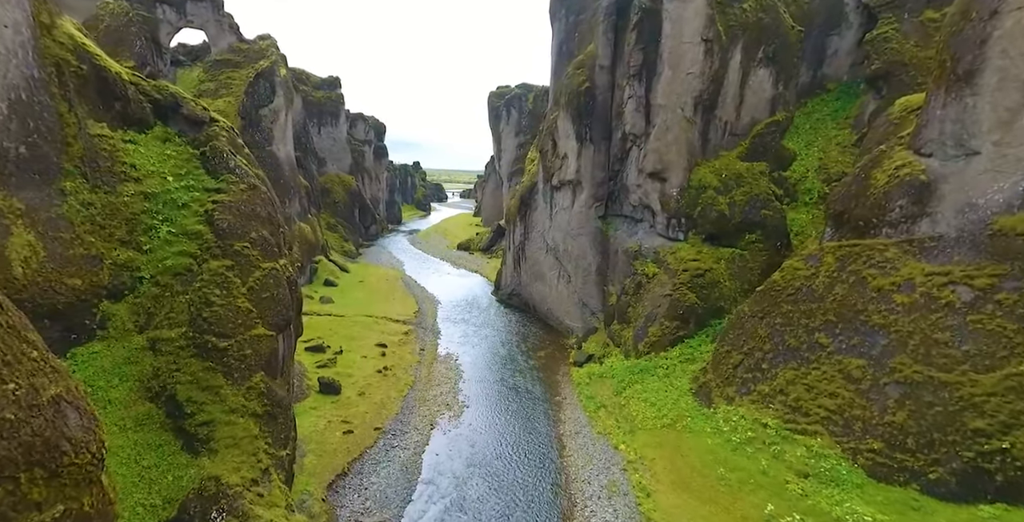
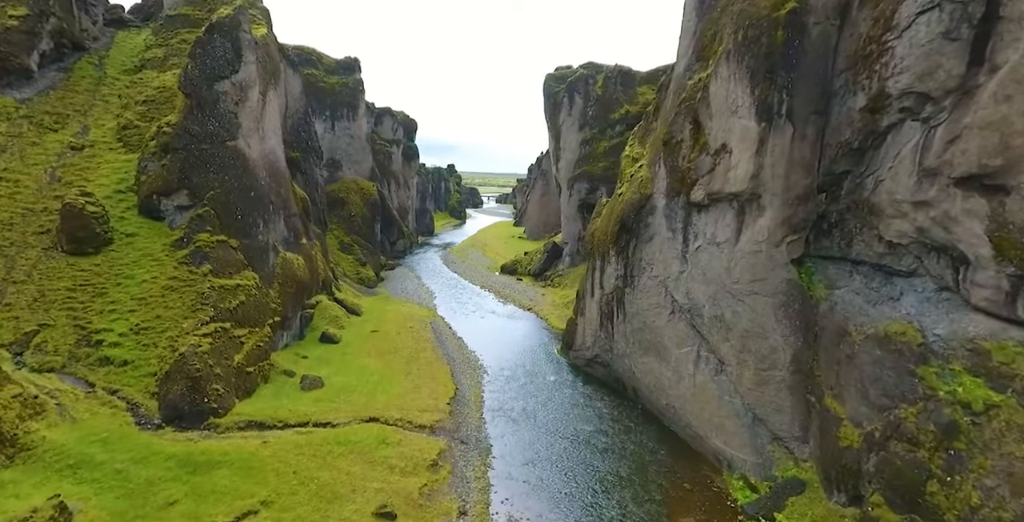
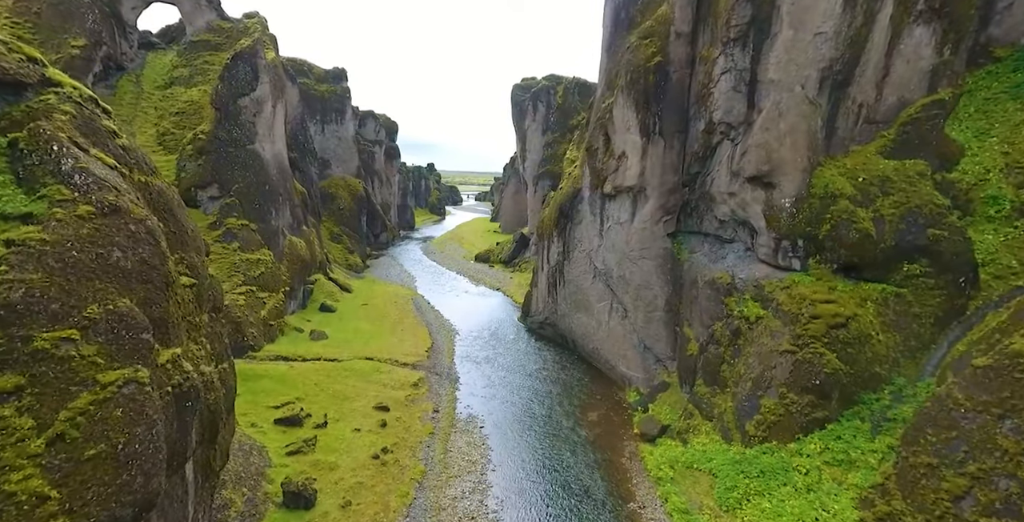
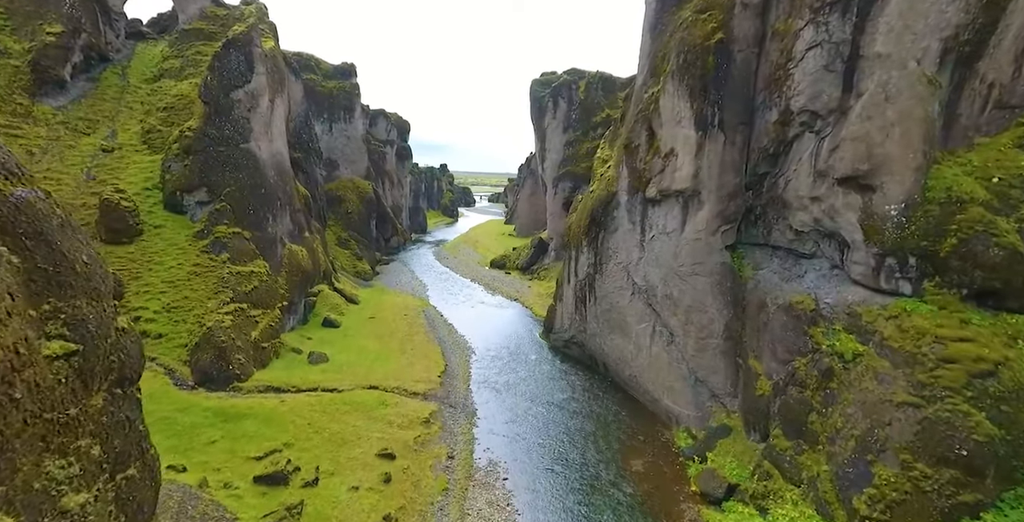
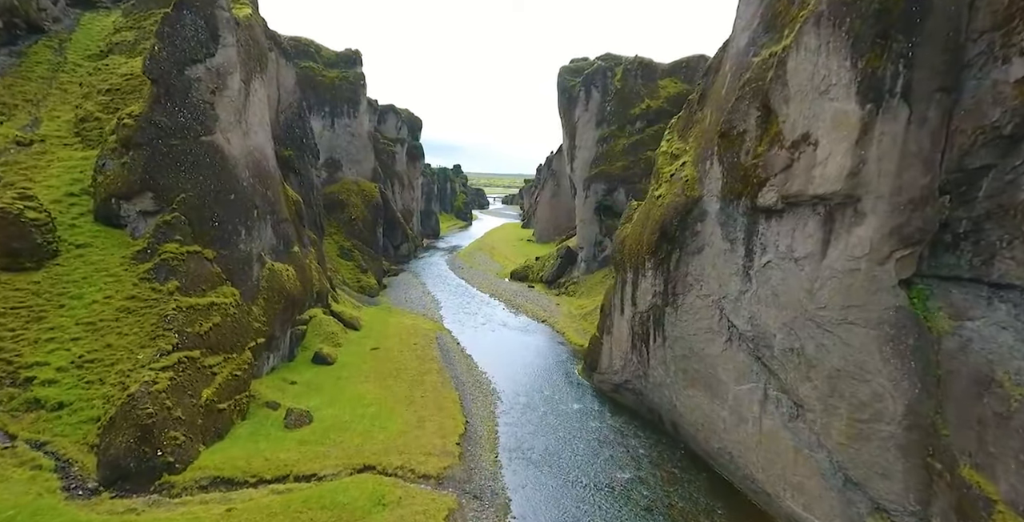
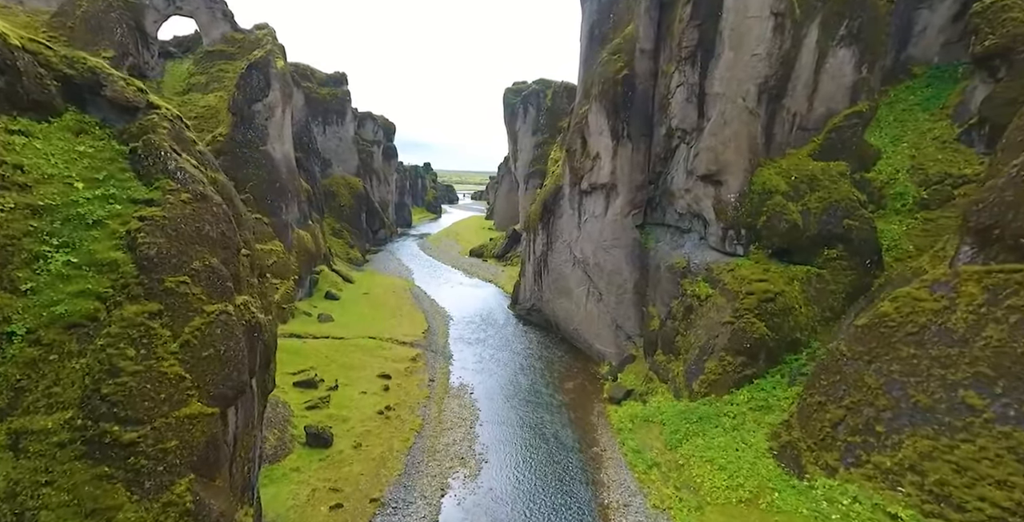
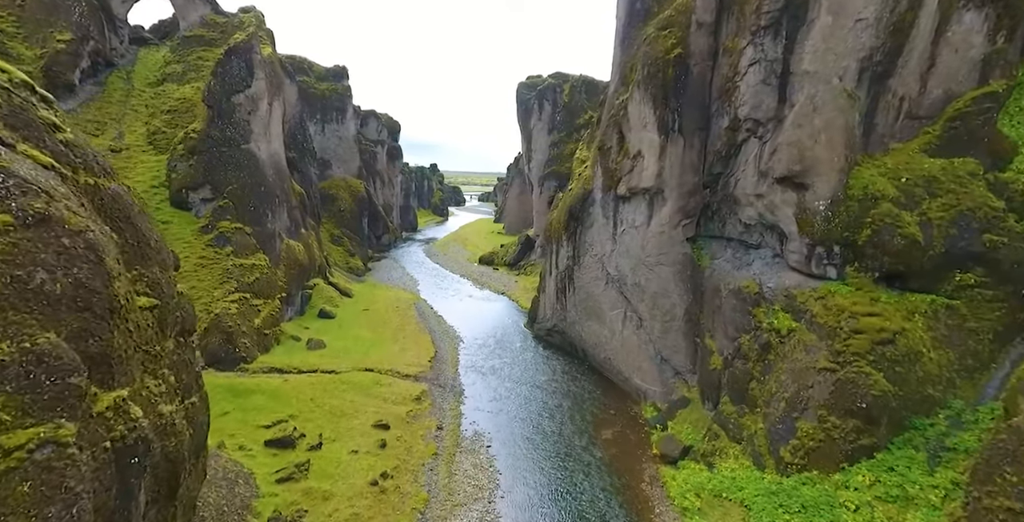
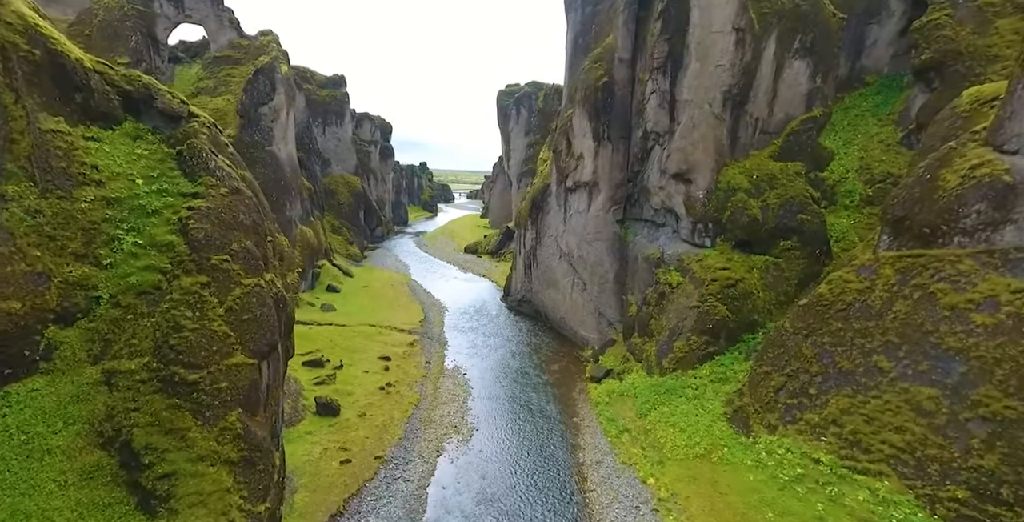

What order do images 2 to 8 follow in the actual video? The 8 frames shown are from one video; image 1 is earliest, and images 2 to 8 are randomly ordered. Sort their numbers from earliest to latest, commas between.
8, 6, 3, 7, 4, 2, 5
